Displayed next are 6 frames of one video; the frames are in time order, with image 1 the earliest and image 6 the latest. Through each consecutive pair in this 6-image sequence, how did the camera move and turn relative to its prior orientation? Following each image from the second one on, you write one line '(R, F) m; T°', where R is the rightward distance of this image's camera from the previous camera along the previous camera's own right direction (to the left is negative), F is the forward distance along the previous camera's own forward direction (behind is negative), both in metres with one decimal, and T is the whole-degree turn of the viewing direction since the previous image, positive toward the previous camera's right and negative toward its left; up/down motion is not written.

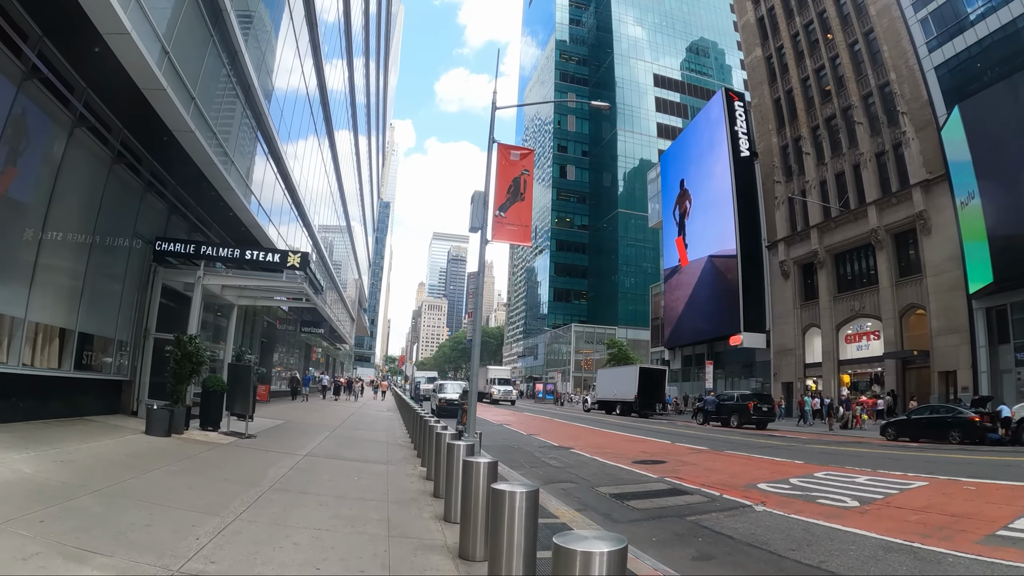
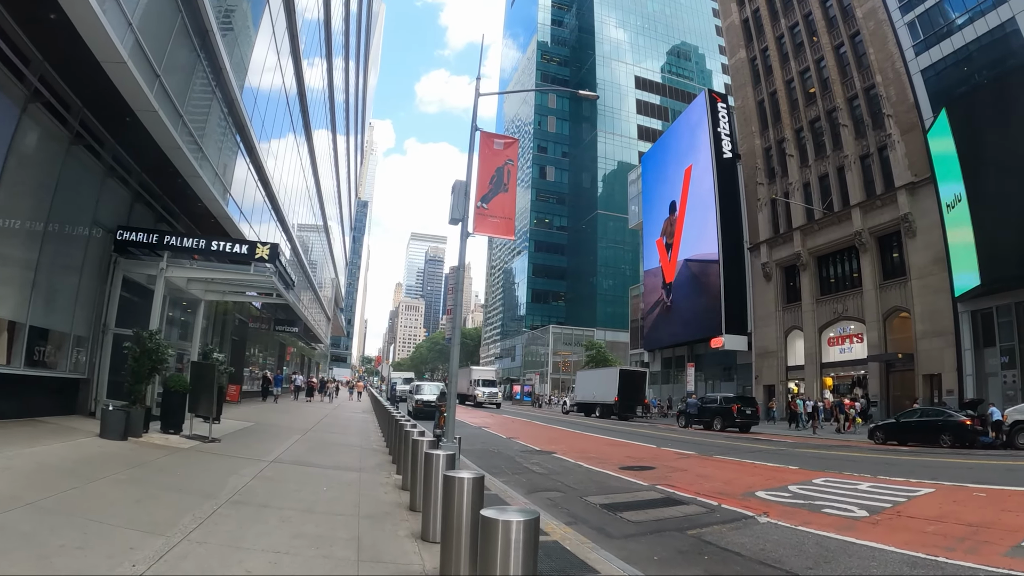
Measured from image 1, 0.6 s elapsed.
(-0.2, +0.7) m; +2°
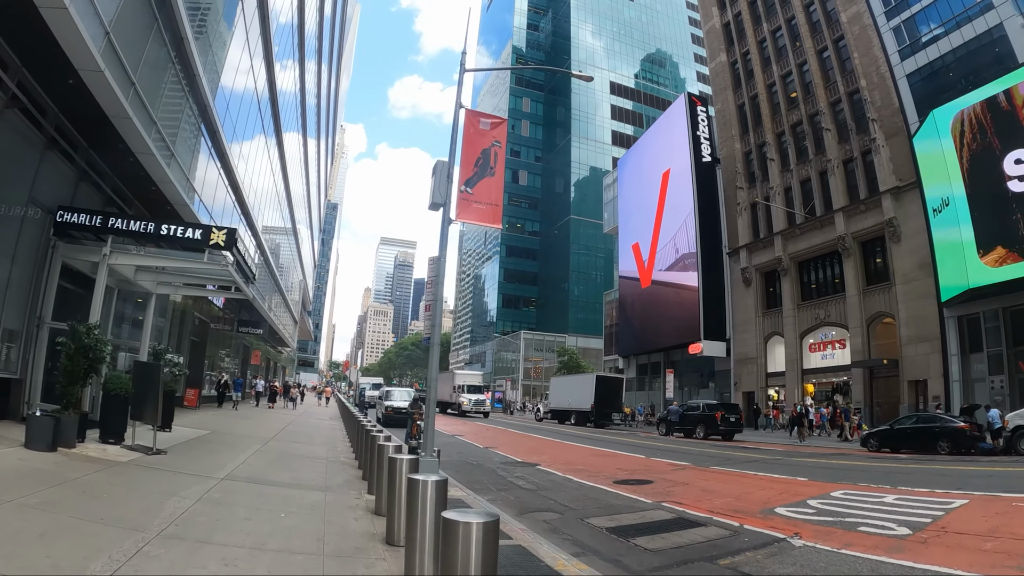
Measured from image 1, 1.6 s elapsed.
(-0.3, +1.1) m; +3°
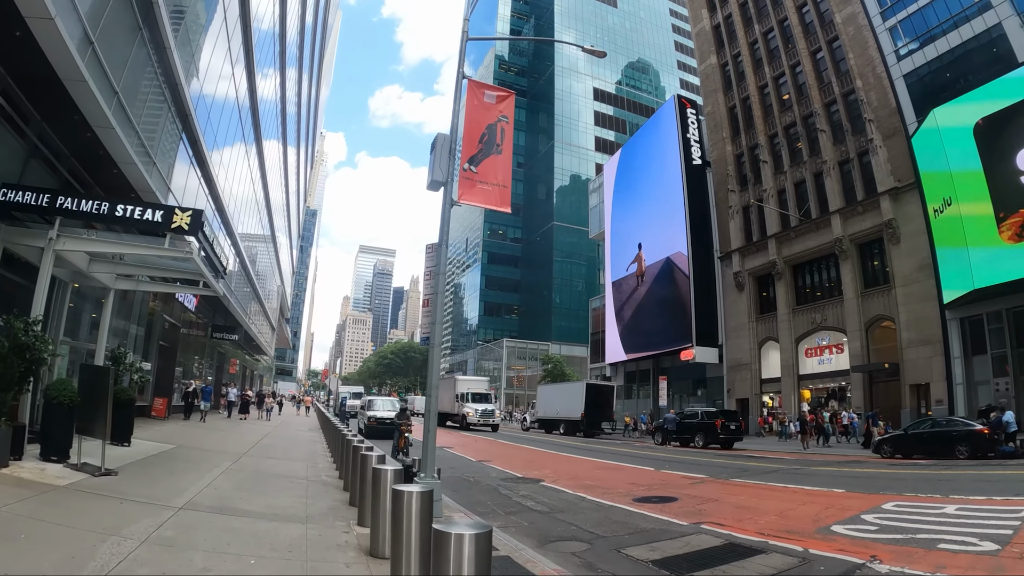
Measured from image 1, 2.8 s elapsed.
(-0.4, +1.2) m; +2°
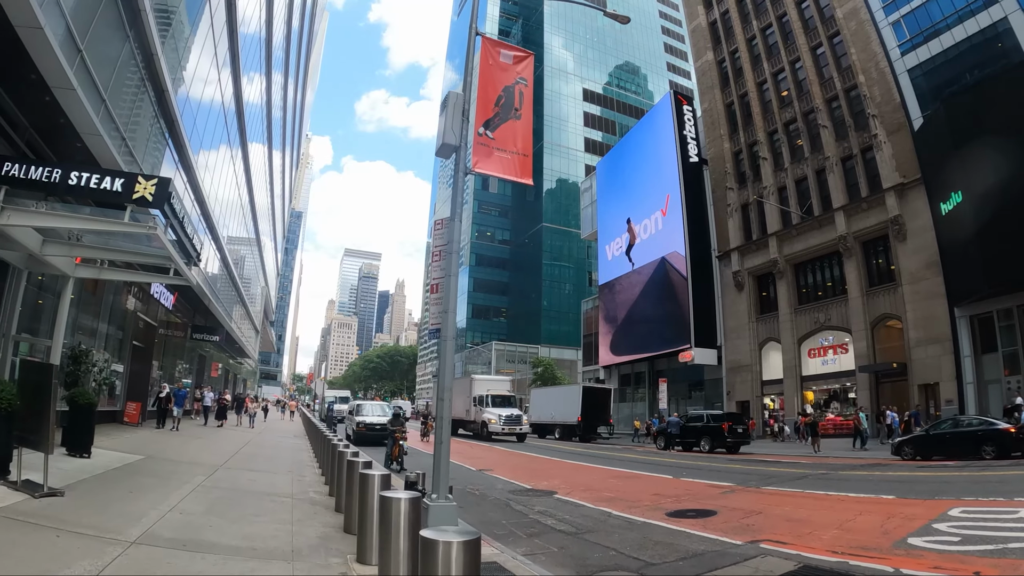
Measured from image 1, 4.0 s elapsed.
(-0.5, +1.1) m; +1°
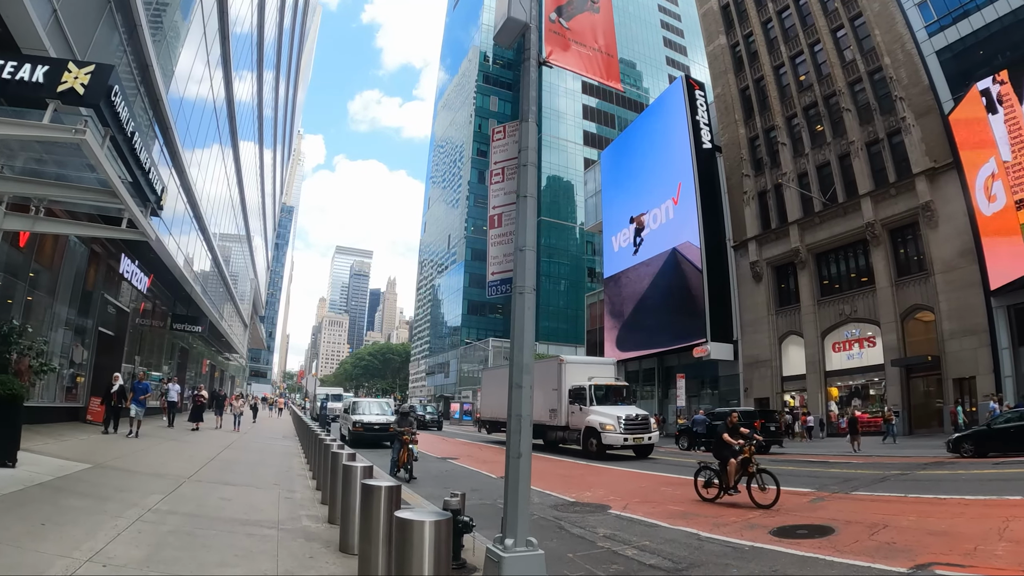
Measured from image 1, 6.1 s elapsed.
(-0.8, +2.0) m; +1°
